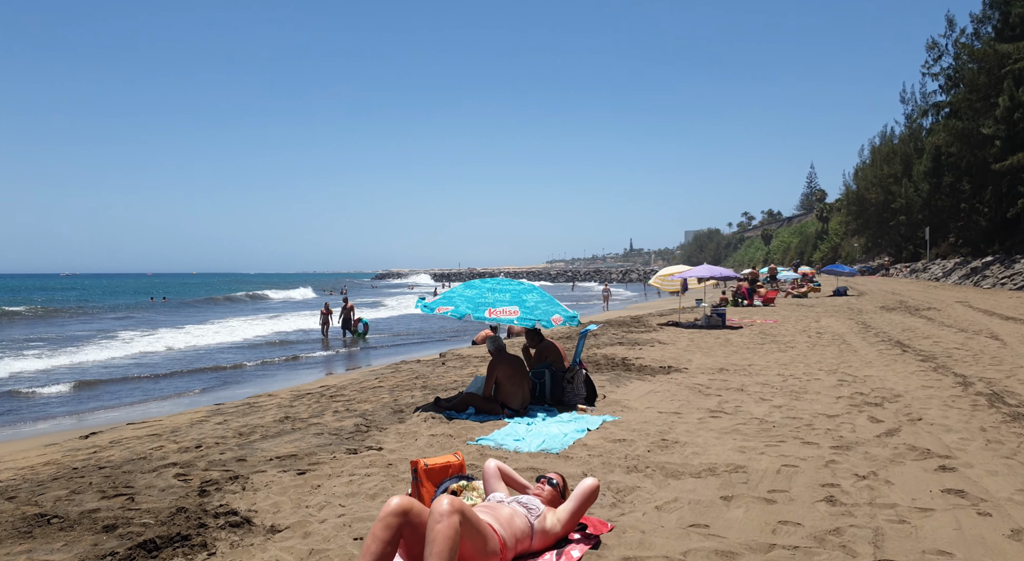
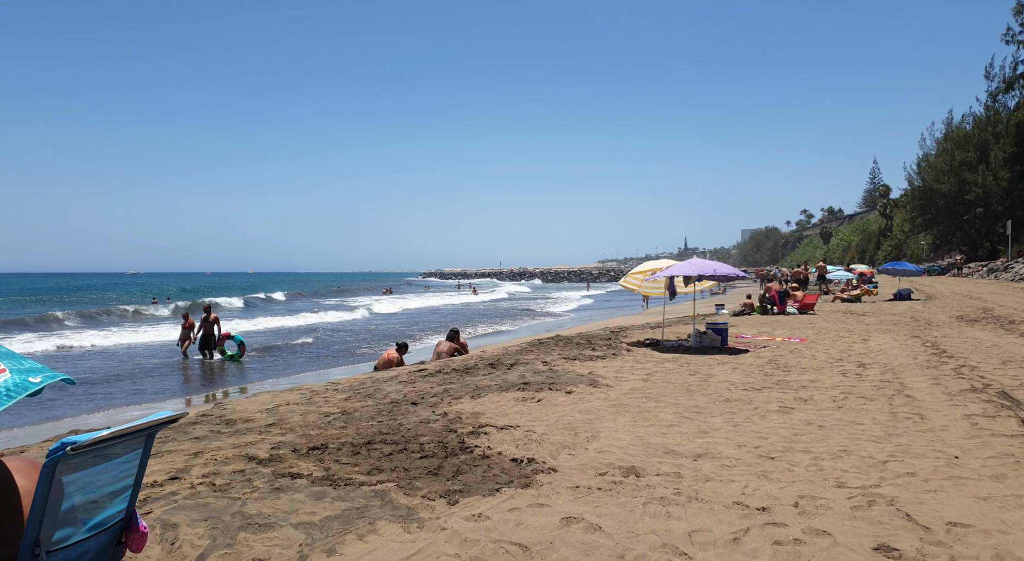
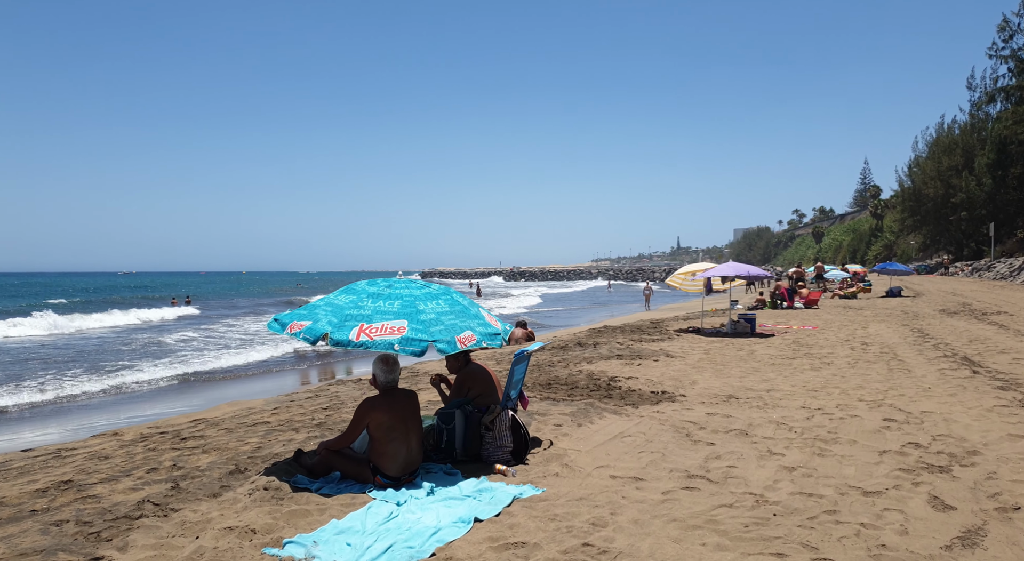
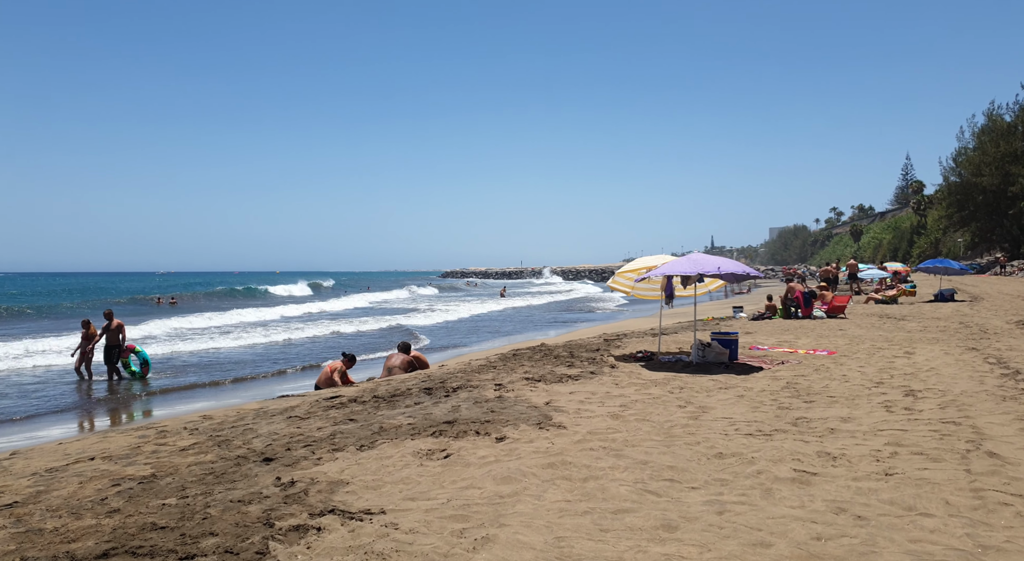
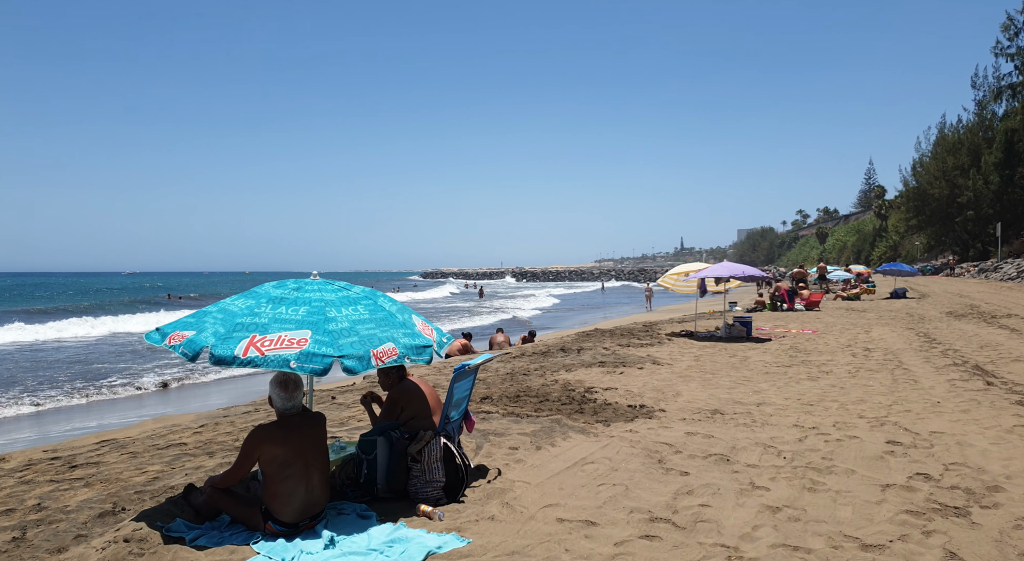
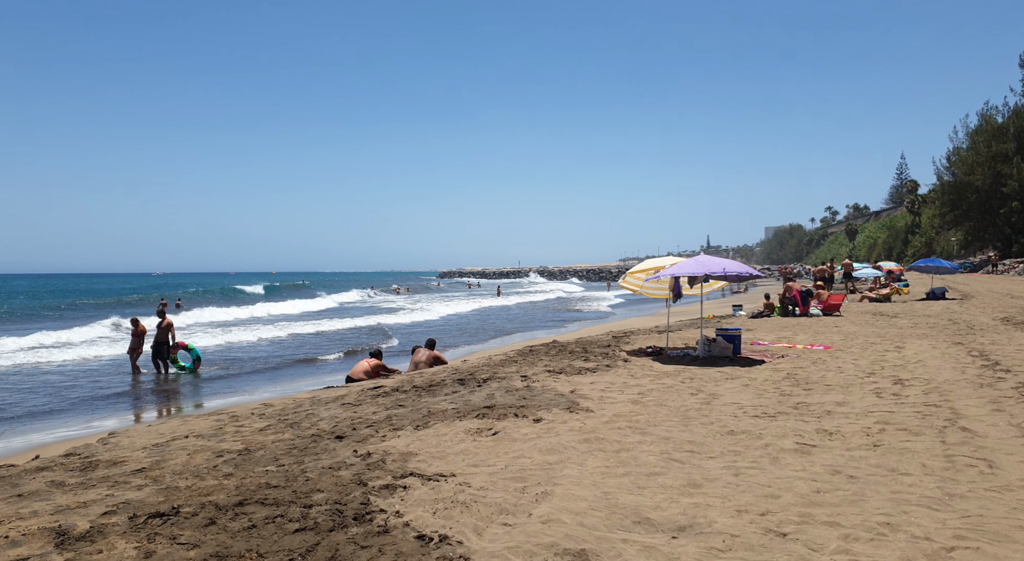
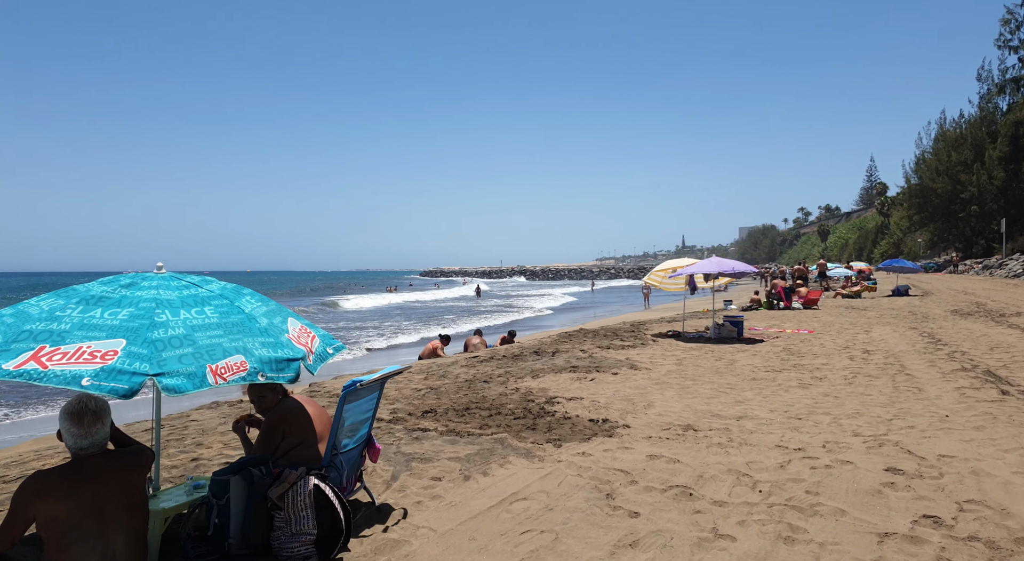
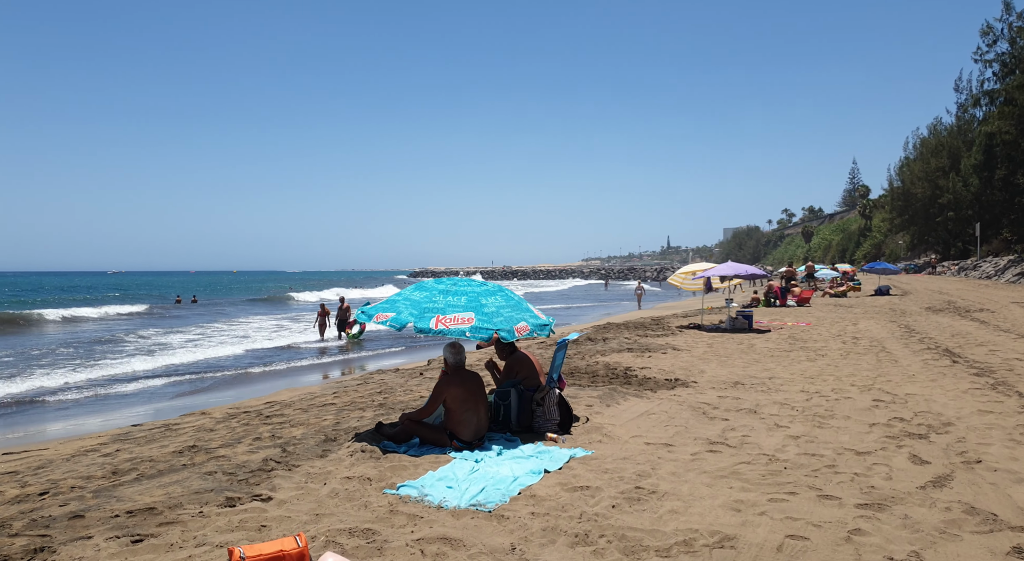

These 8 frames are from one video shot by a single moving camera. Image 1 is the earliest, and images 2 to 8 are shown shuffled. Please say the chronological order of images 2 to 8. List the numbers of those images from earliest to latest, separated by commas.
8, 3, 5, 7, 2, 6, 4
